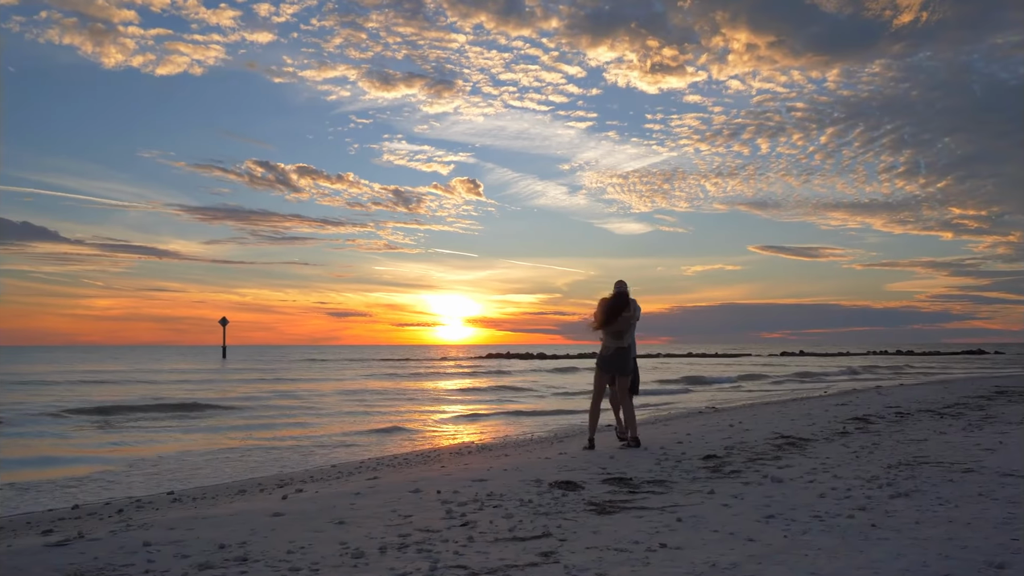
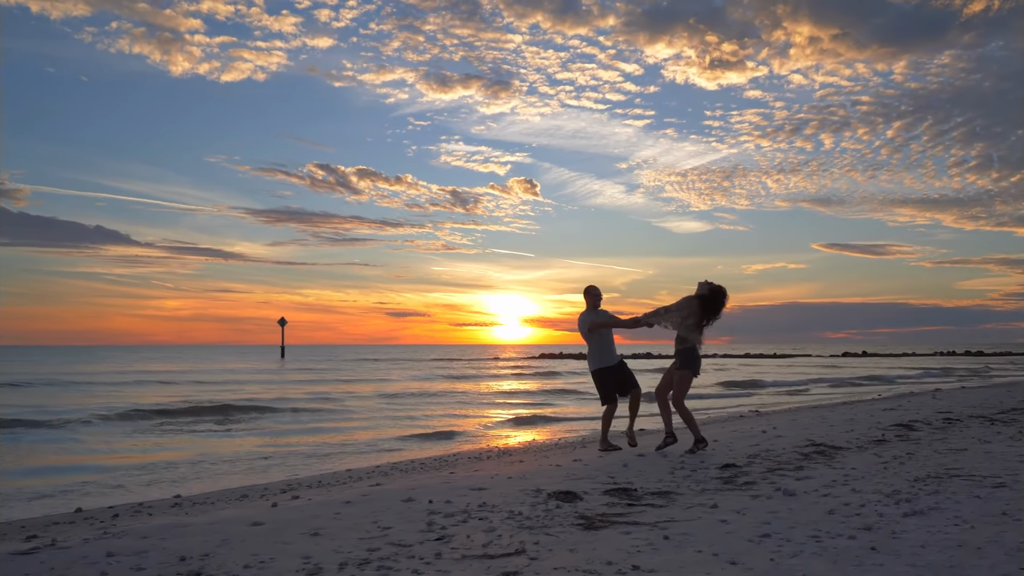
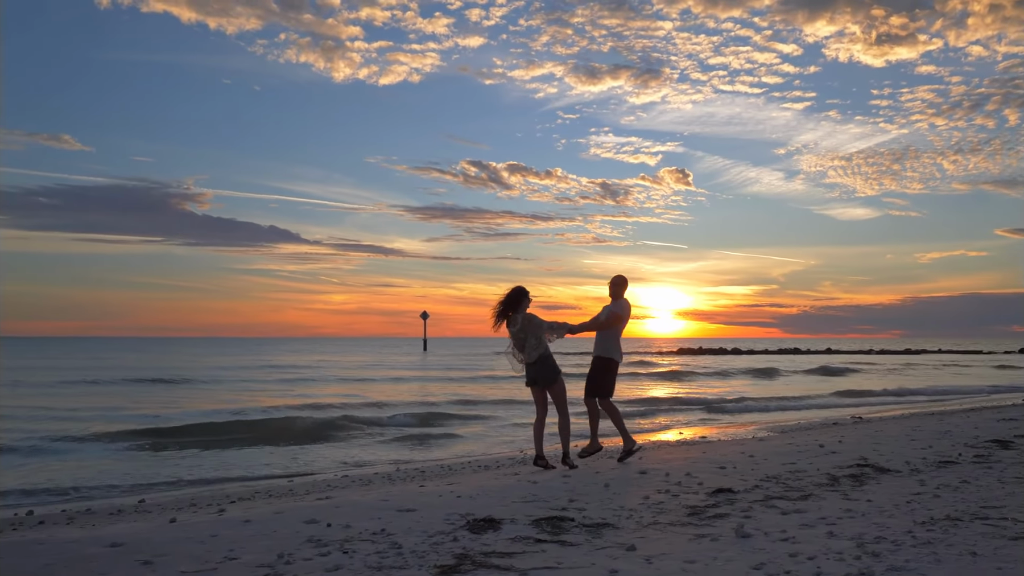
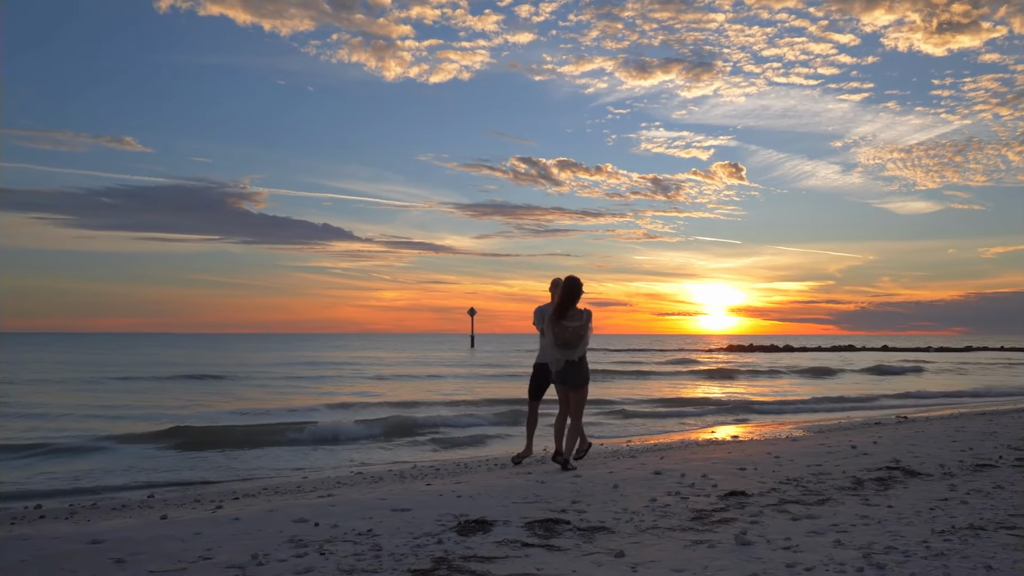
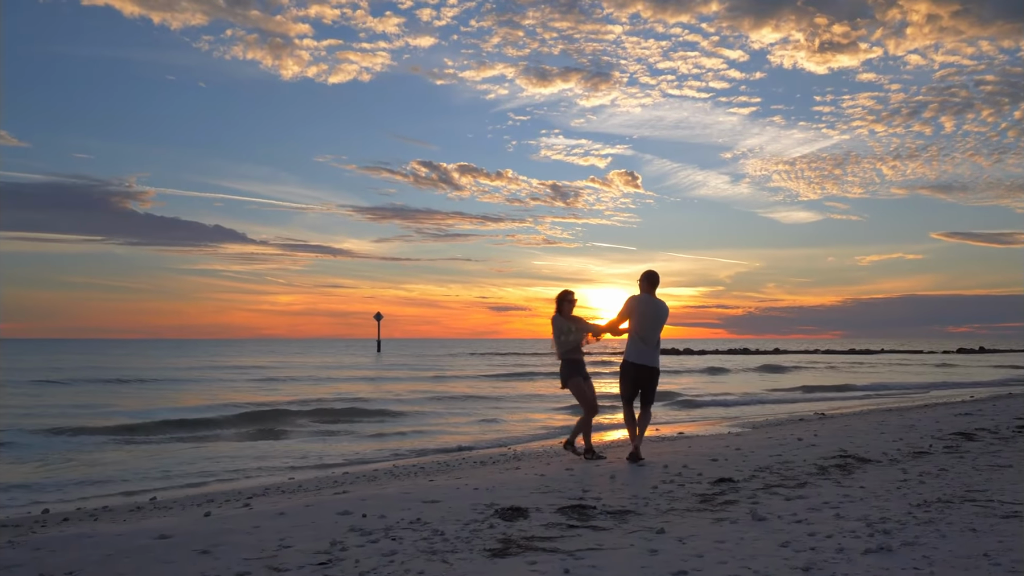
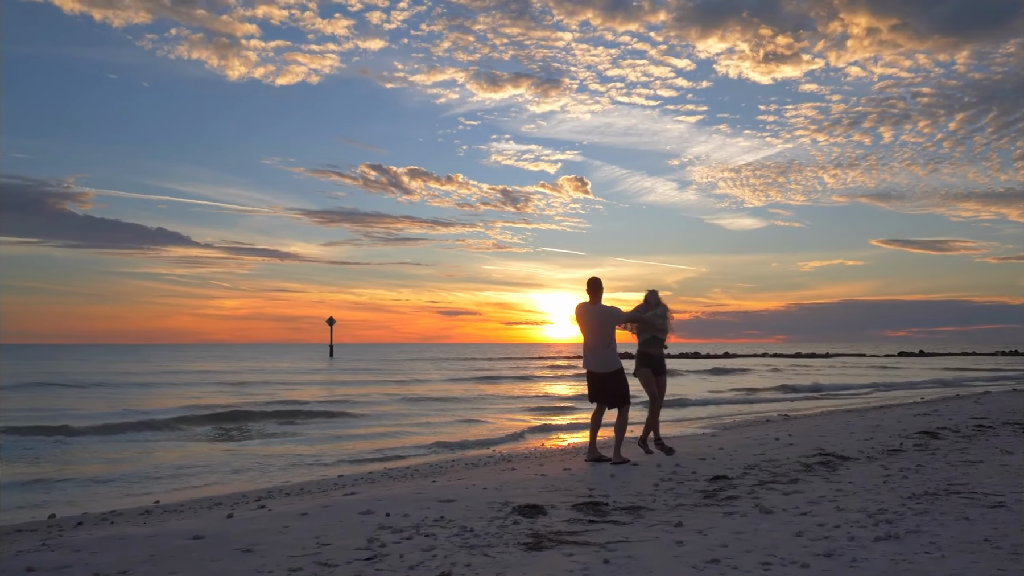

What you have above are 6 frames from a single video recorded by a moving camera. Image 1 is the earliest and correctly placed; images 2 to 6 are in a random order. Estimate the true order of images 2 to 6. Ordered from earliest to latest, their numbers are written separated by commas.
2, 6, 5, 3, 4
